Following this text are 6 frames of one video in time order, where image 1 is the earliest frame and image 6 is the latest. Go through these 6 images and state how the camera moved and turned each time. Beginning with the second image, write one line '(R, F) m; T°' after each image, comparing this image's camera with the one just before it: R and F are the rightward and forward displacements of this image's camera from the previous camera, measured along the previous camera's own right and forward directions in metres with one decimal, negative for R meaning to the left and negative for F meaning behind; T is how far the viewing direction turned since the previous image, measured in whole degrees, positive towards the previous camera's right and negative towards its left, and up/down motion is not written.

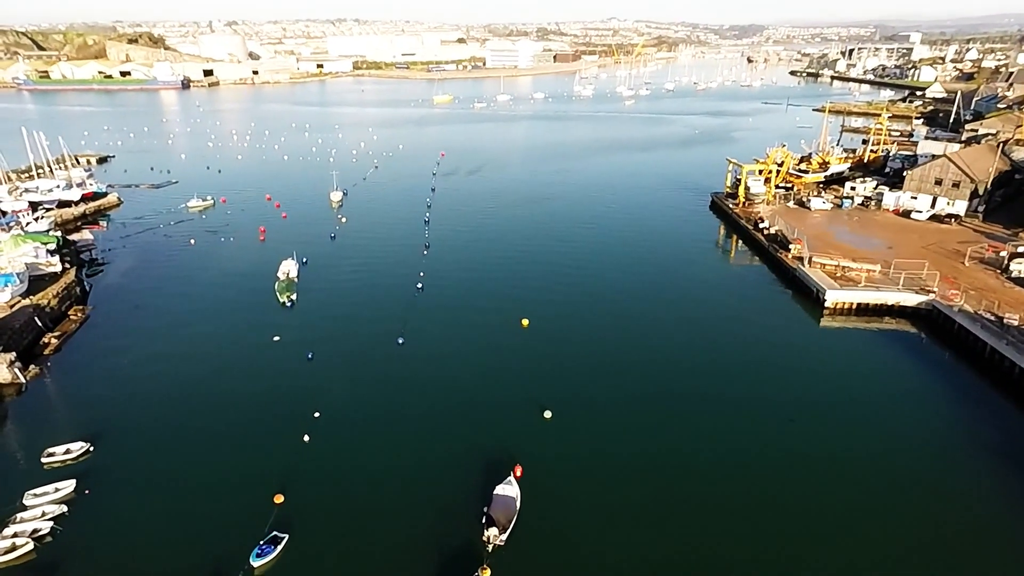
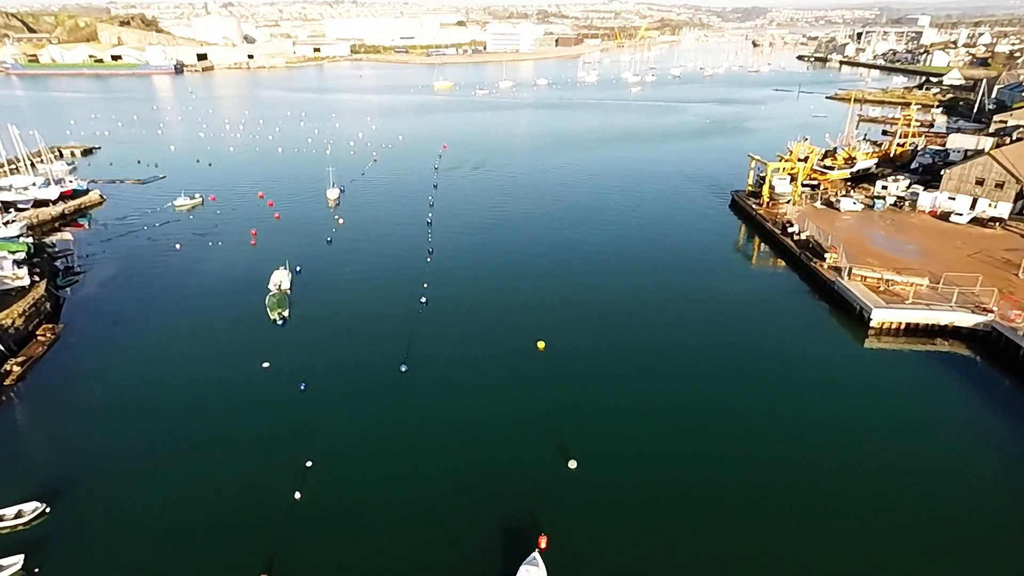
(-0.6, +2.5) m; 0°
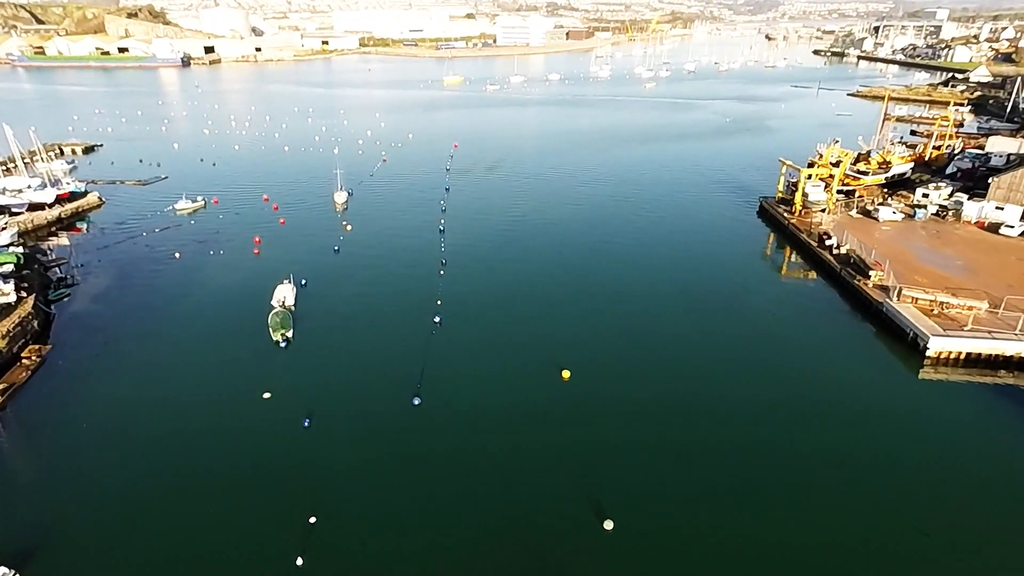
(-0.6, +2.0) m; -1°
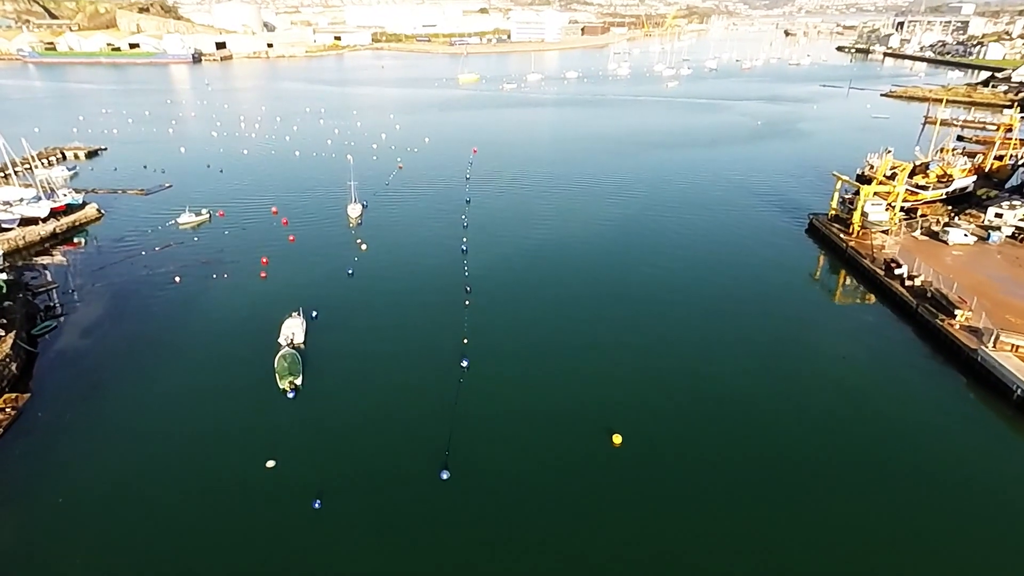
(-1.1, +3.0) m; -1°
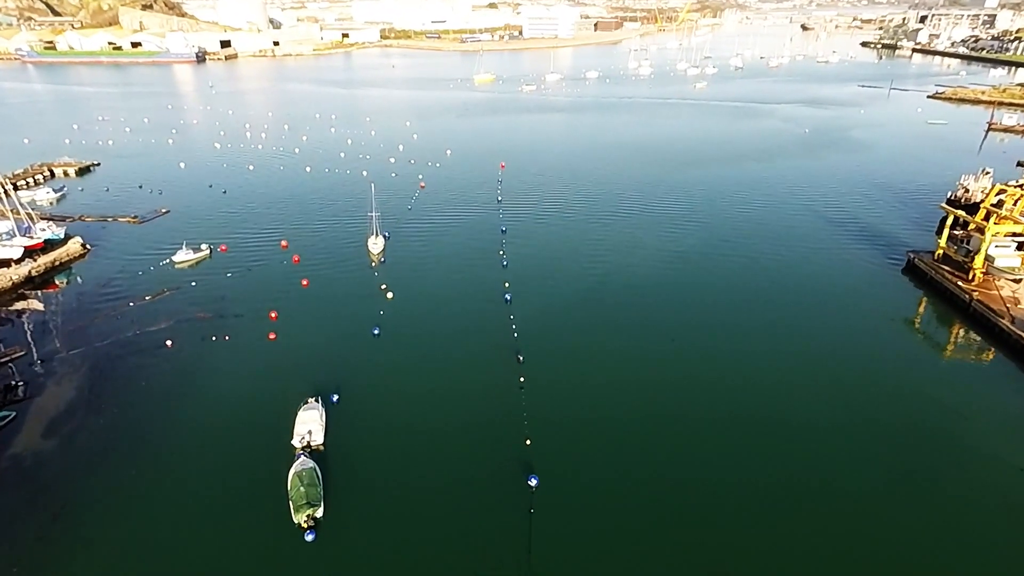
(-2.3, +5.1) m; -1°
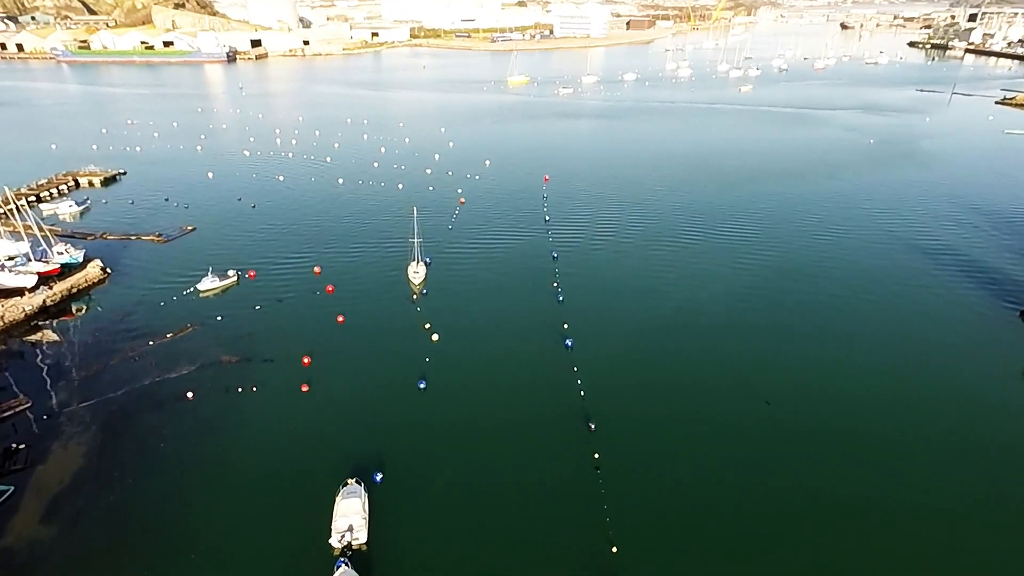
(-1.8, +3.3) m; -2°
